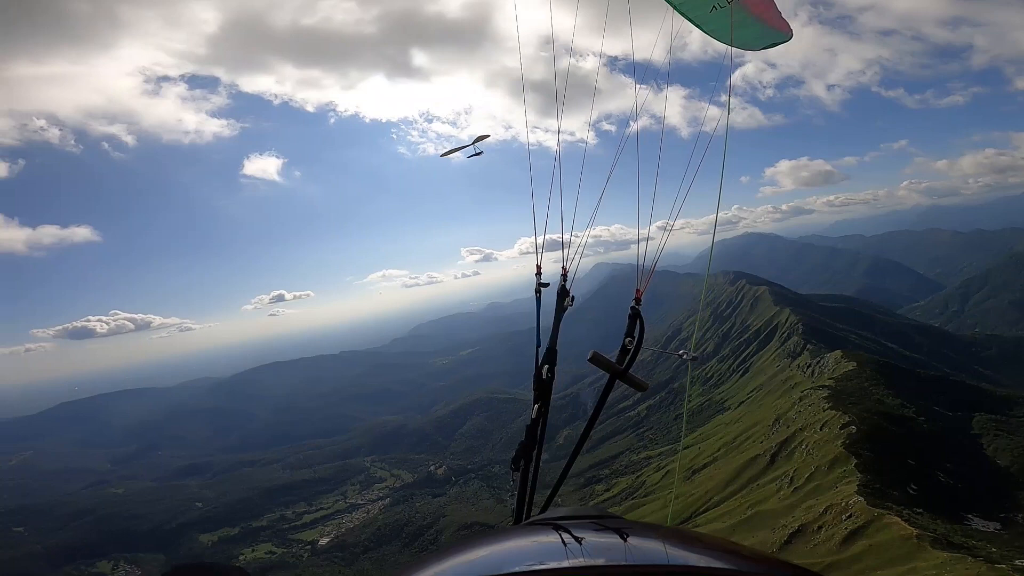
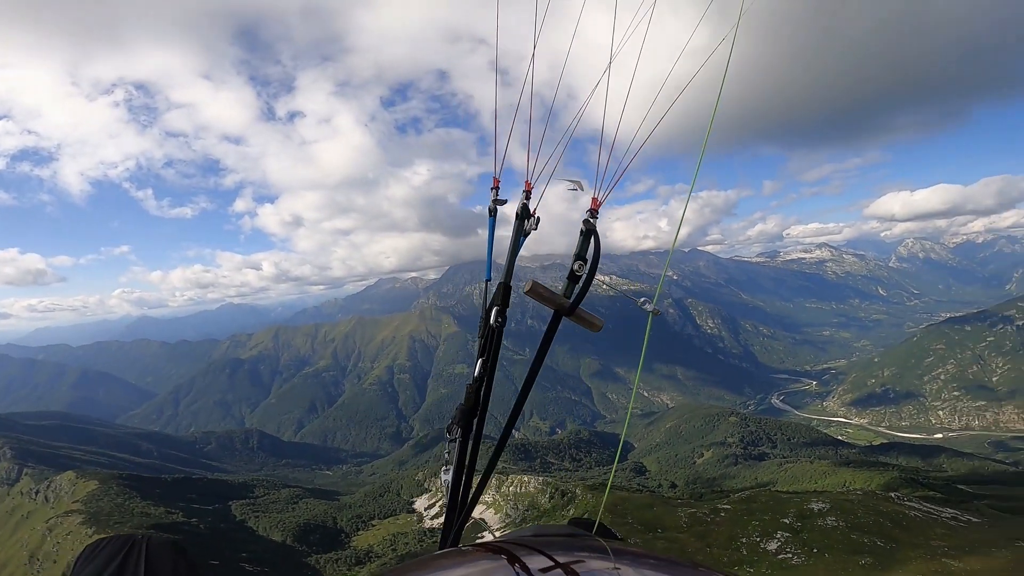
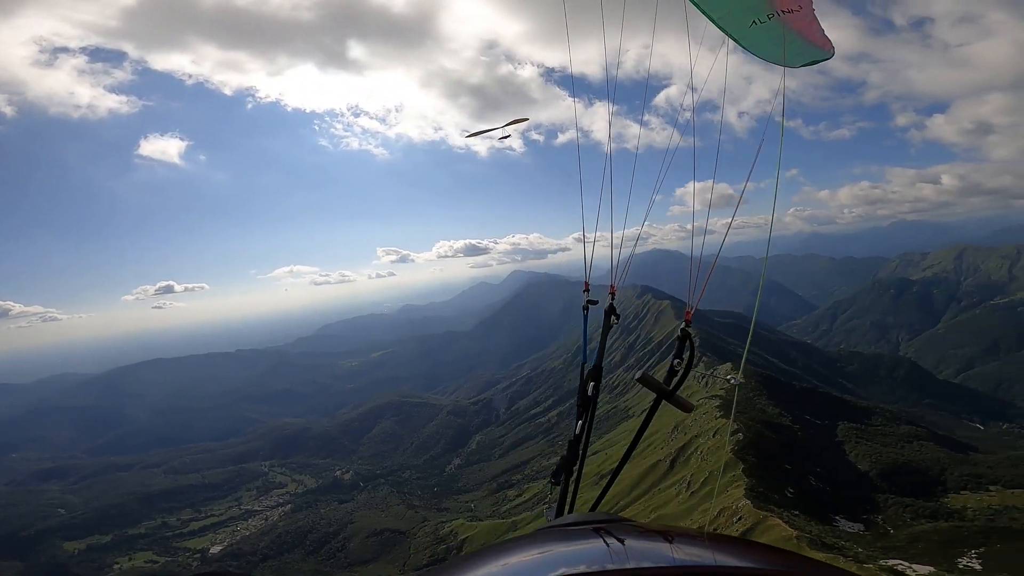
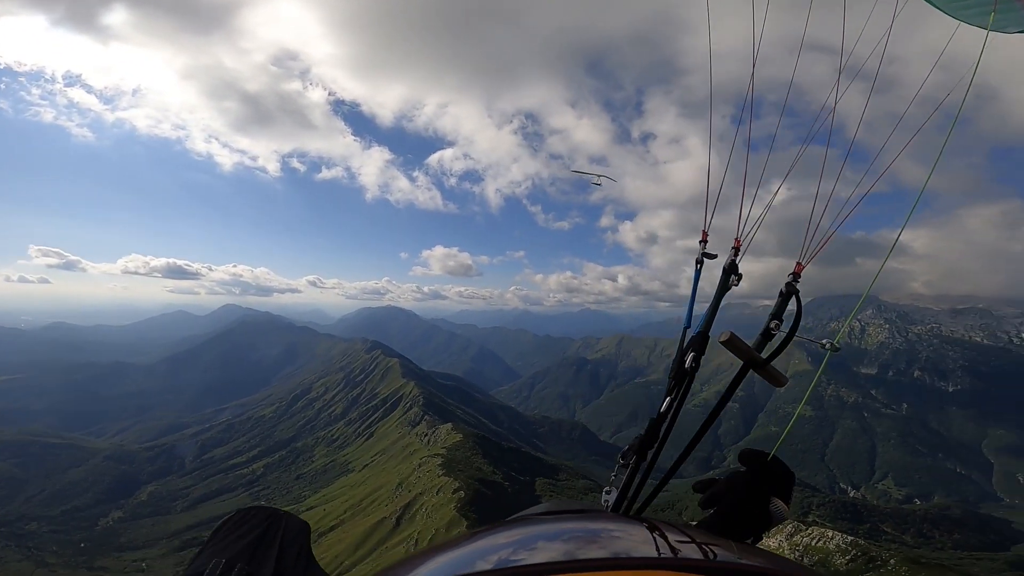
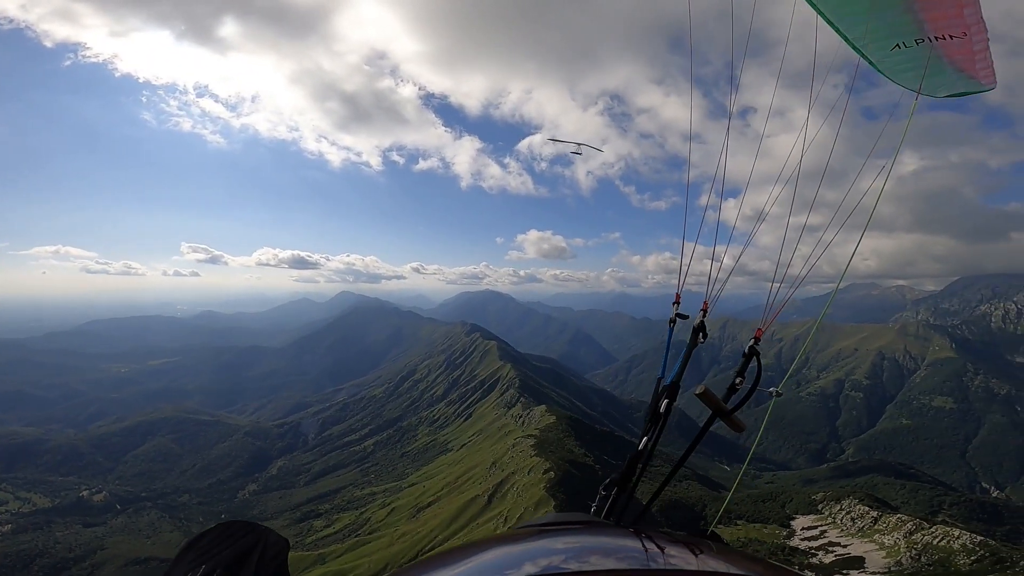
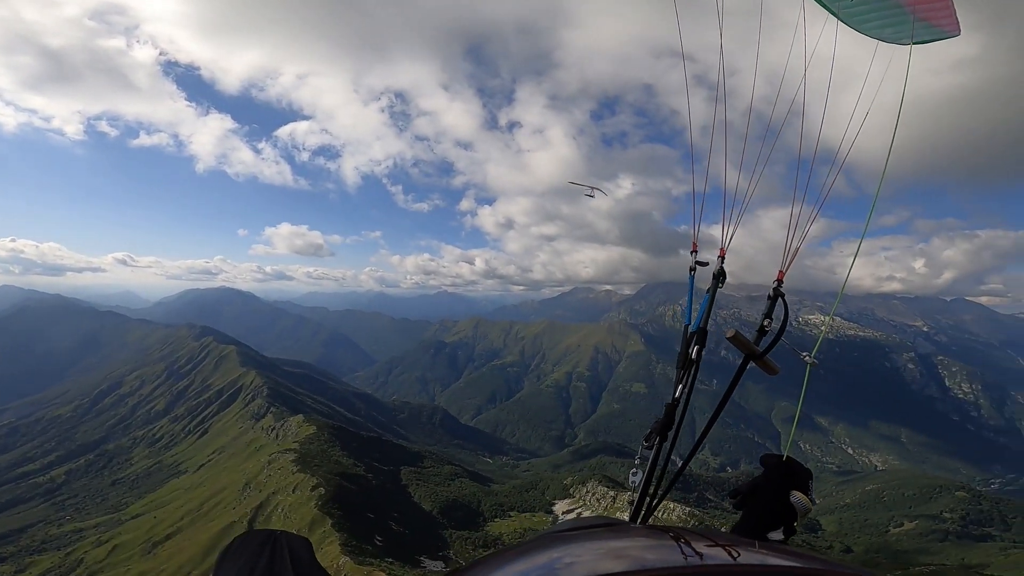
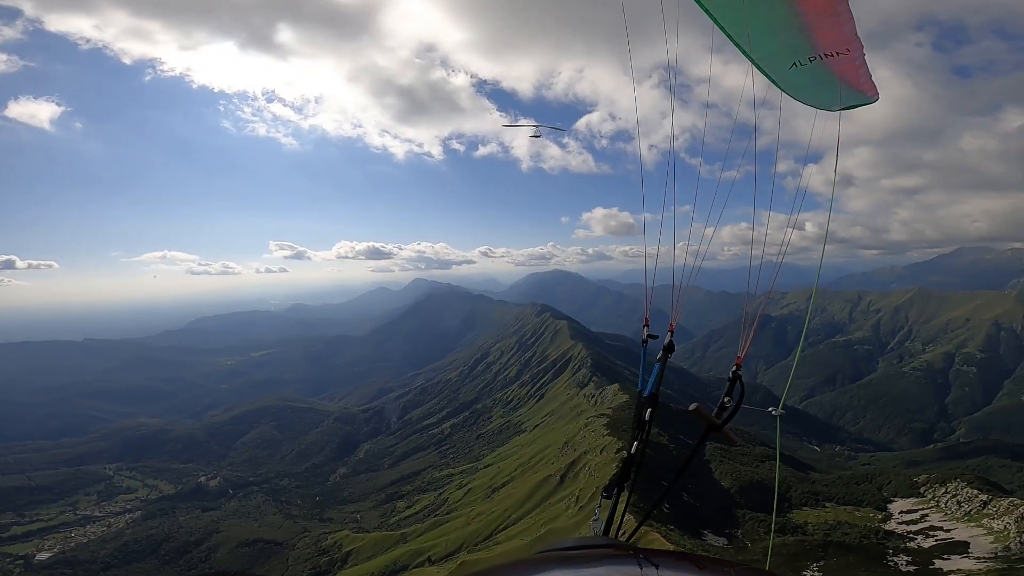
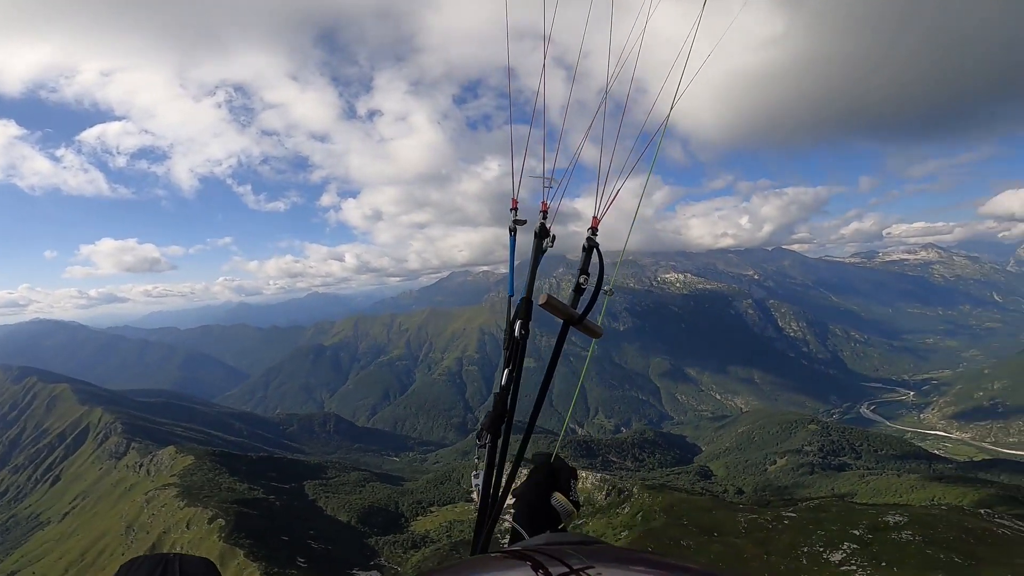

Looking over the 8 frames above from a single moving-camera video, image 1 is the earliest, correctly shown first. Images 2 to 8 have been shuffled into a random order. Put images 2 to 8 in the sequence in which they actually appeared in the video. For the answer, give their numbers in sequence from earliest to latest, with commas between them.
3, 7, 5, 4, 6, 8, 2
